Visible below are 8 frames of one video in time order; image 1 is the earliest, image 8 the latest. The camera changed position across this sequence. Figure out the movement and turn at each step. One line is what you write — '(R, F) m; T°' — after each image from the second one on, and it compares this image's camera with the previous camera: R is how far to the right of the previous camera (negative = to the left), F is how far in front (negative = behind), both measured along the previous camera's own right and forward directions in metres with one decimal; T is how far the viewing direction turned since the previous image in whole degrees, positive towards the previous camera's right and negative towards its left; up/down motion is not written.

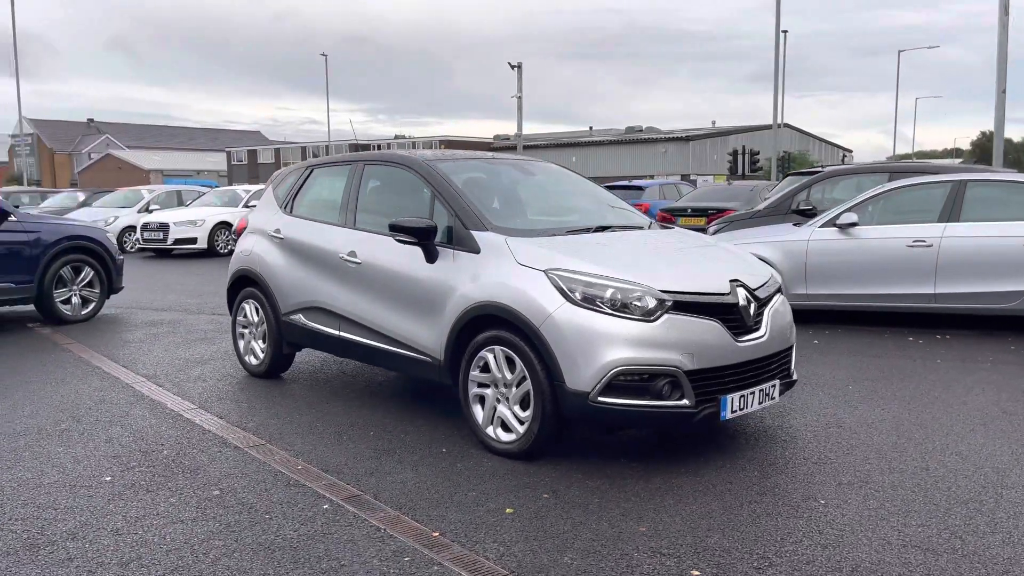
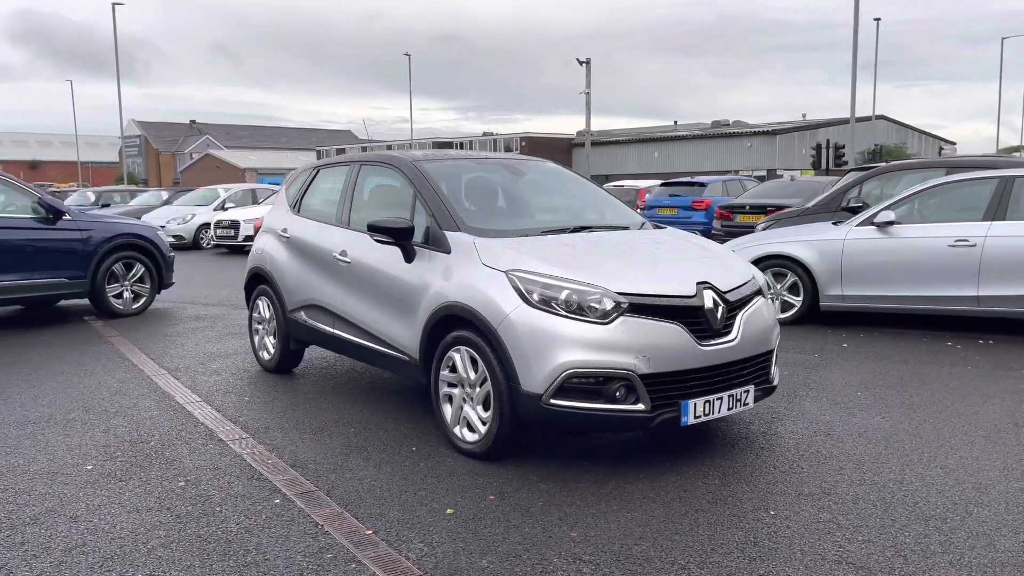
(+0.6, 0.0) m; -6°
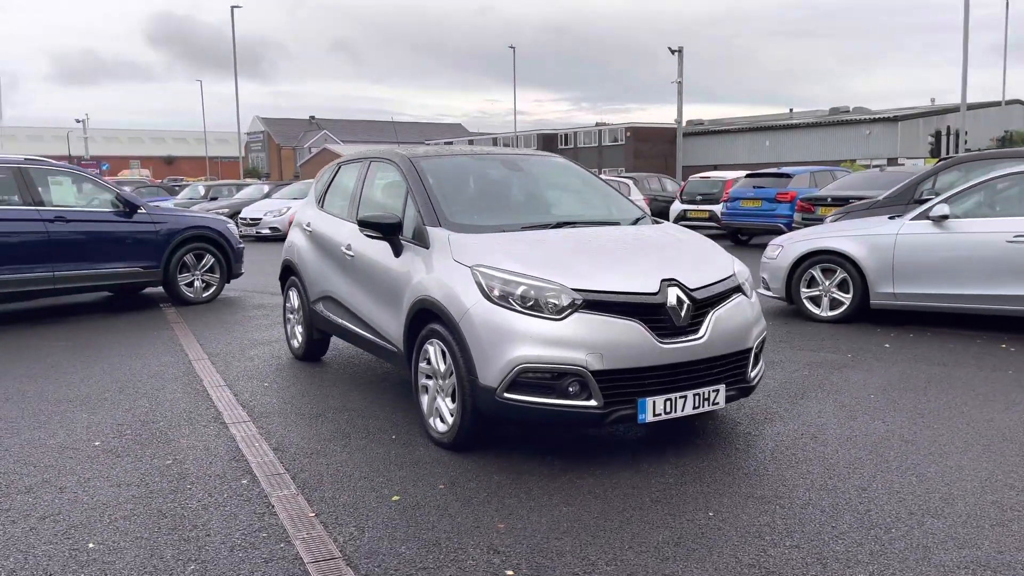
(+0.7, 0.0) m; -8°
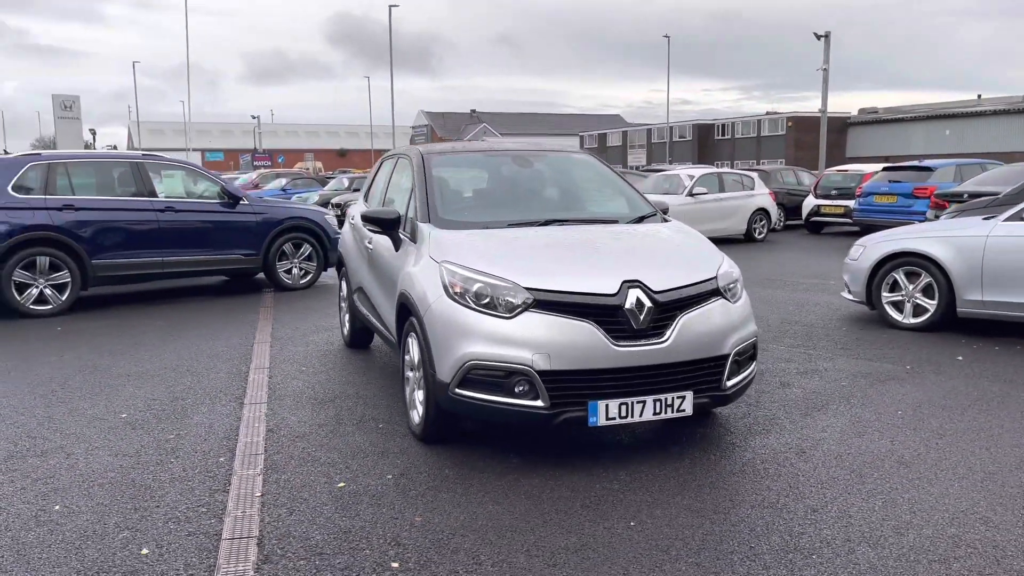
(+1.0, +0.1) m; -11°
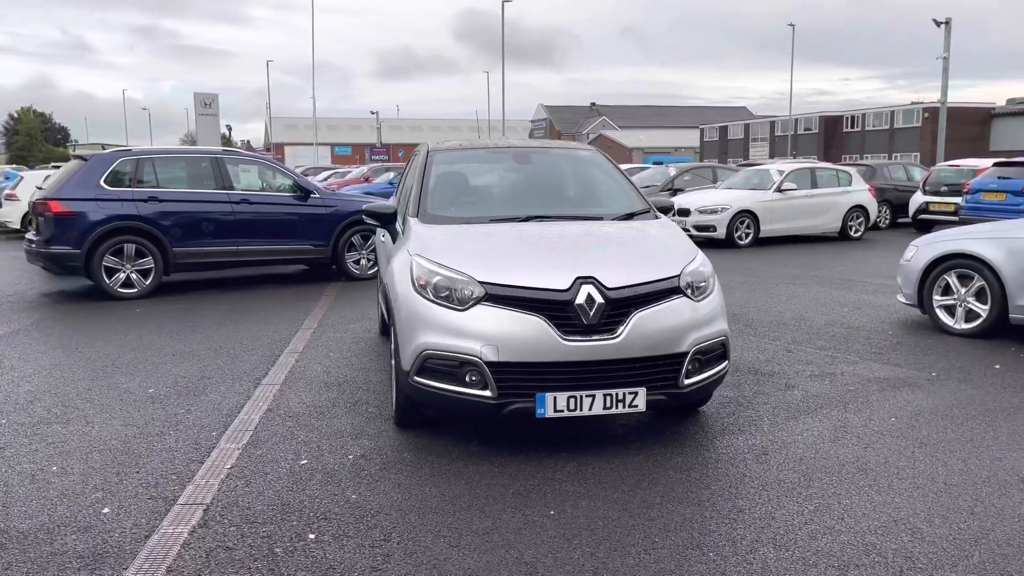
(+0.8, -0.1) m; -8°
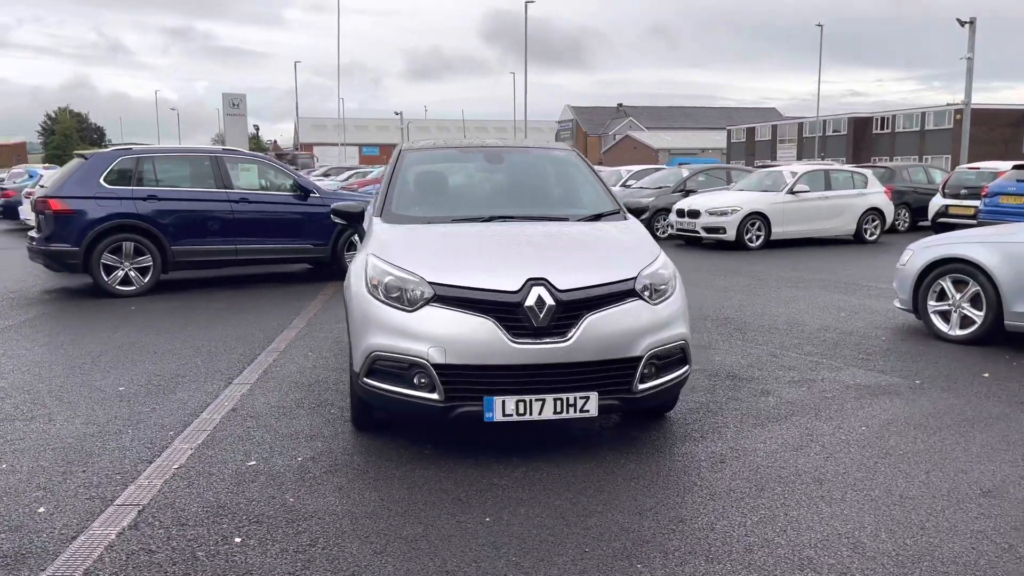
(+0.4, +0.1) m; -2°
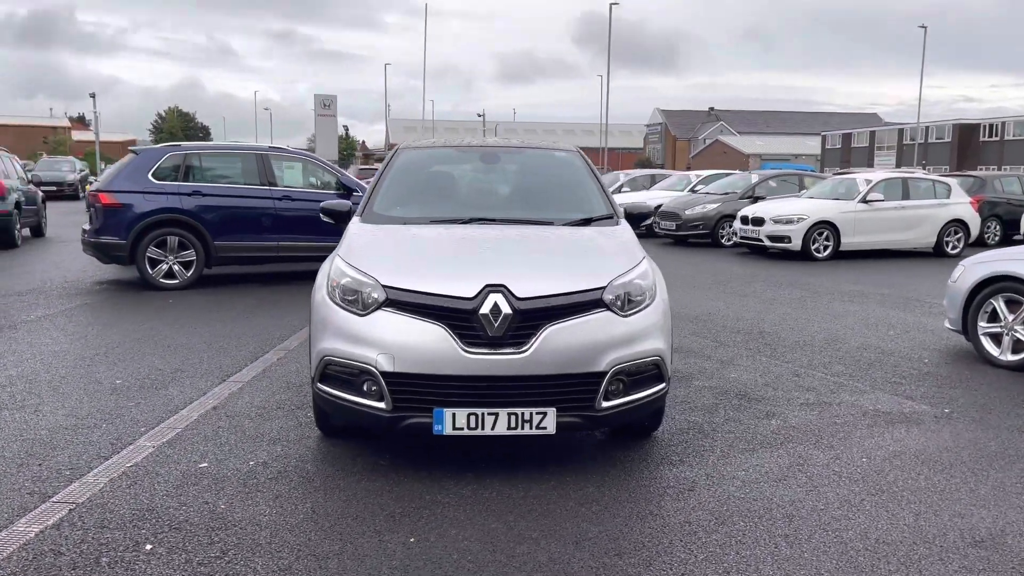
(+0.6, +0.3) m; -6°
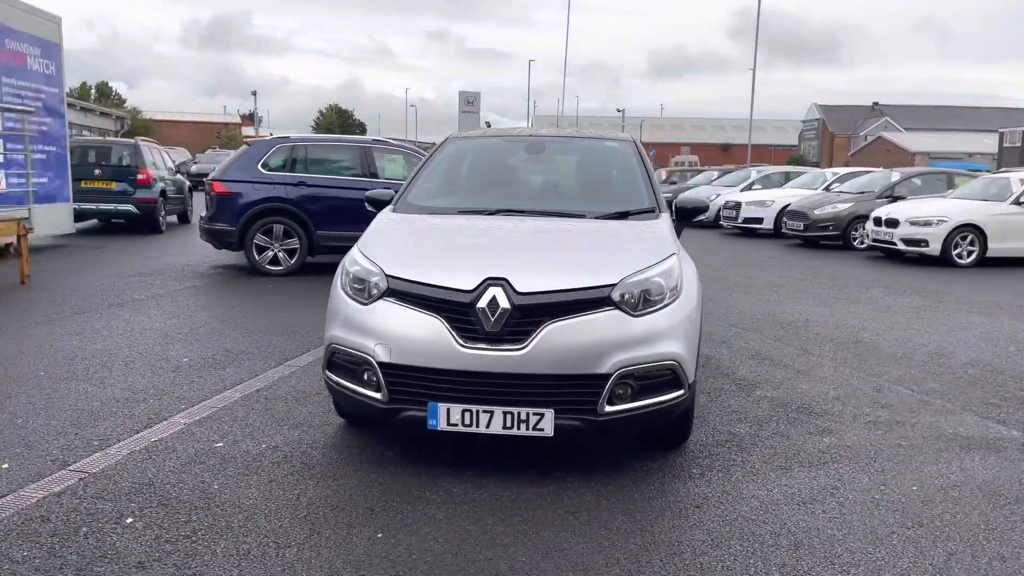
(+0.6, +0.2) m; -10°
